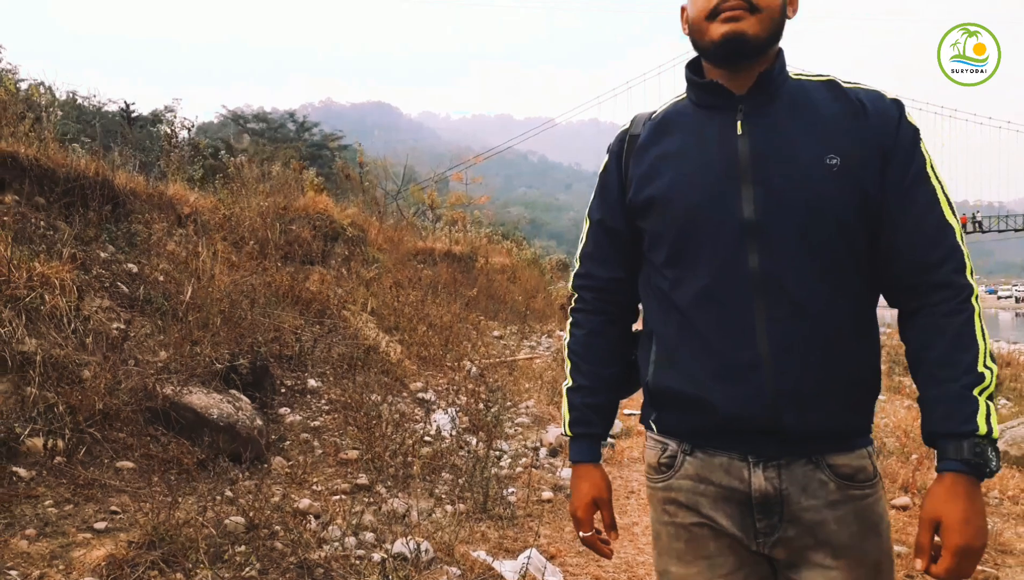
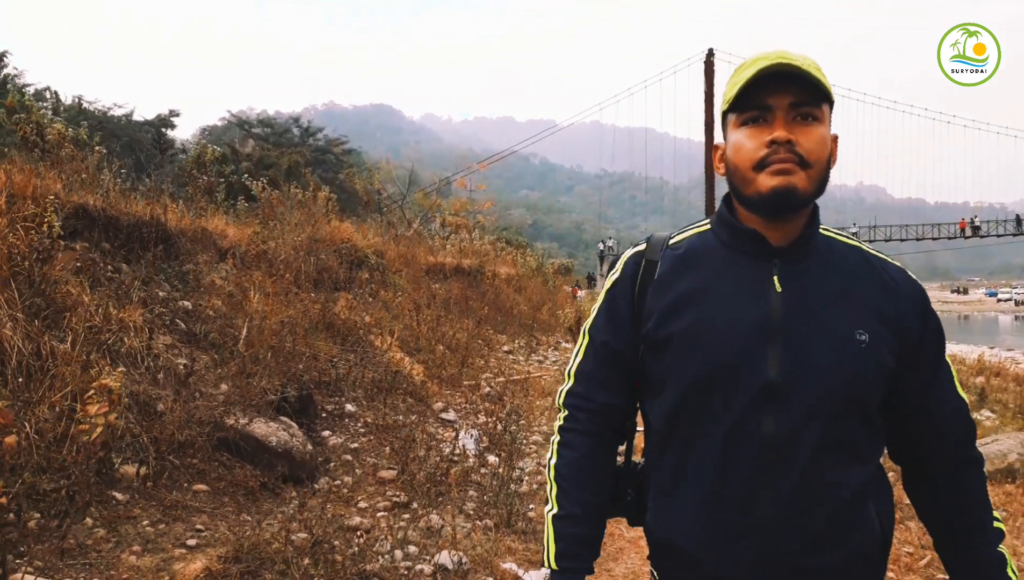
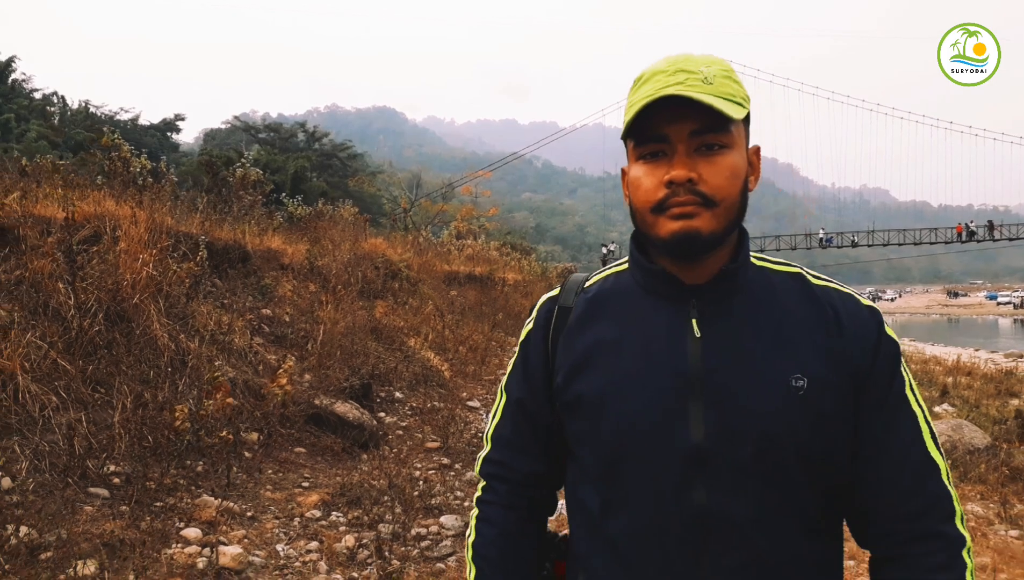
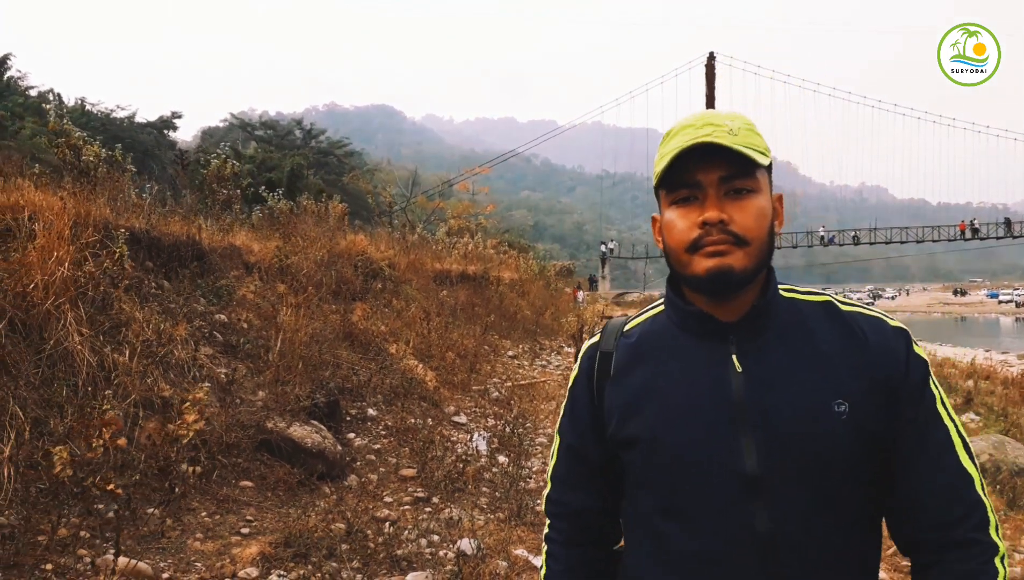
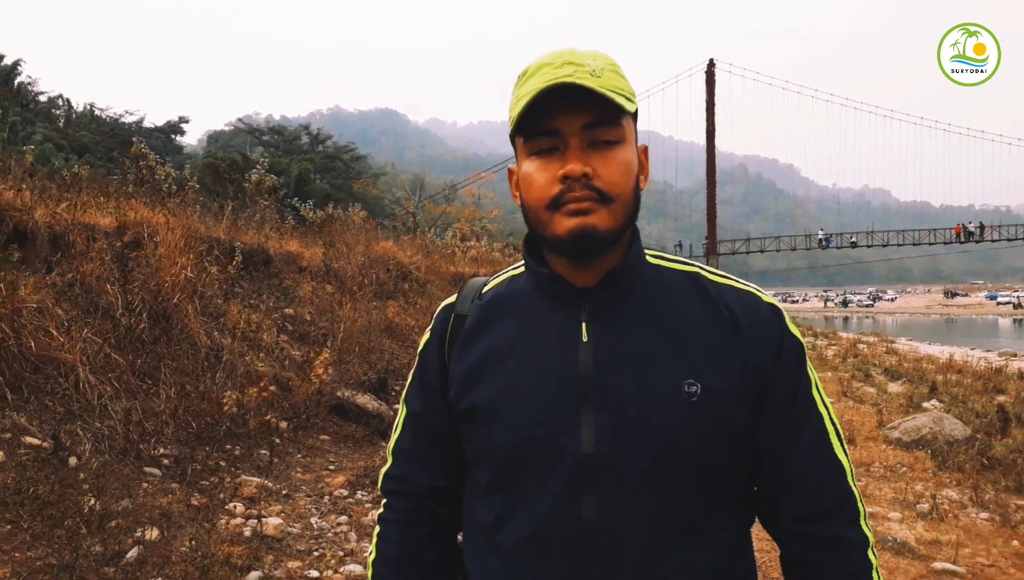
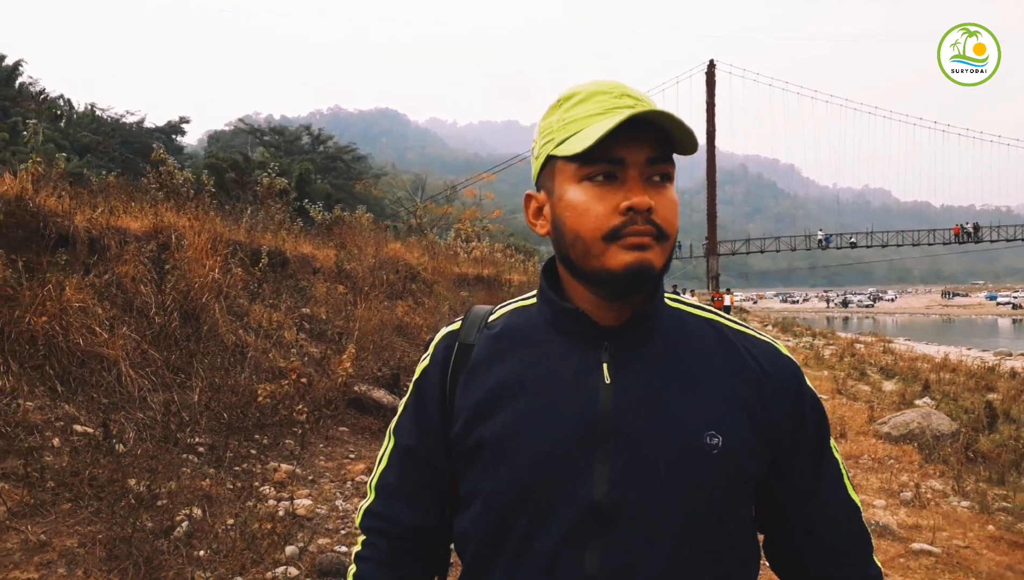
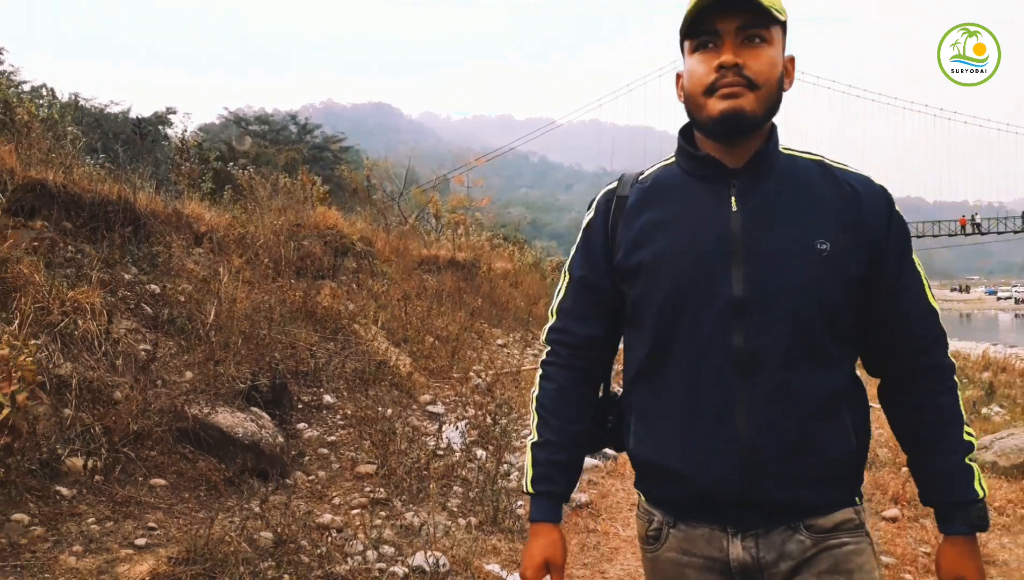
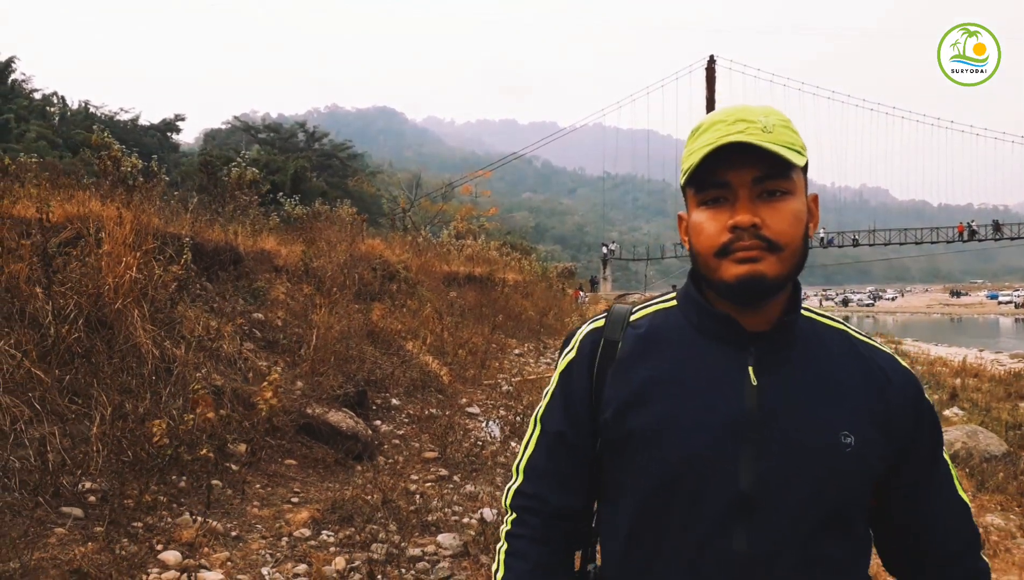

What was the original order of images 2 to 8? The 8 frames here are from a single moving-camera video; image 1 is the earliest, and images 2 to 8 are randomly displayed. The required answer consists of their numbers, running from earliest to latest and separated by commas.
7, 2, 4, 8, 3, 5, 6
